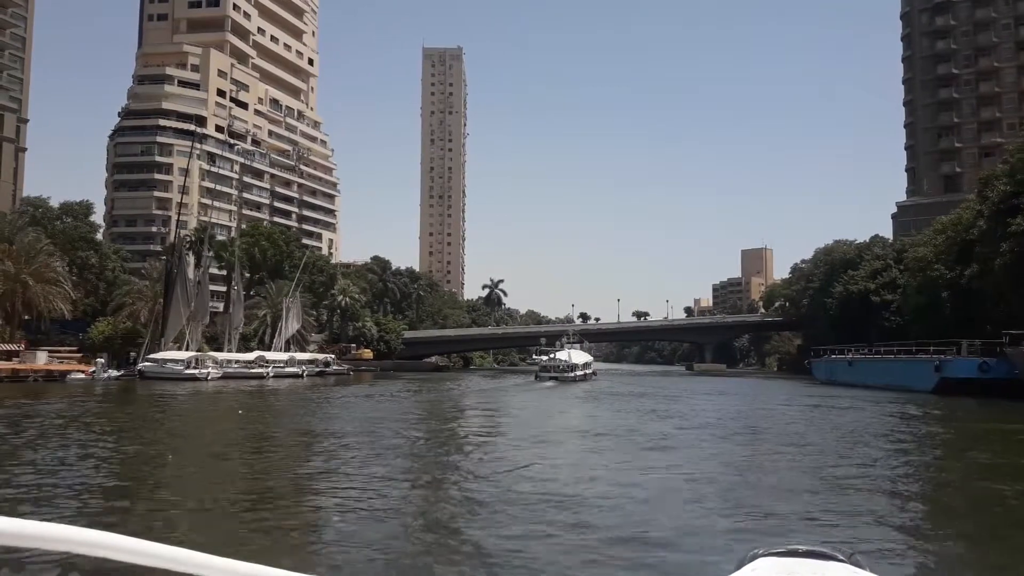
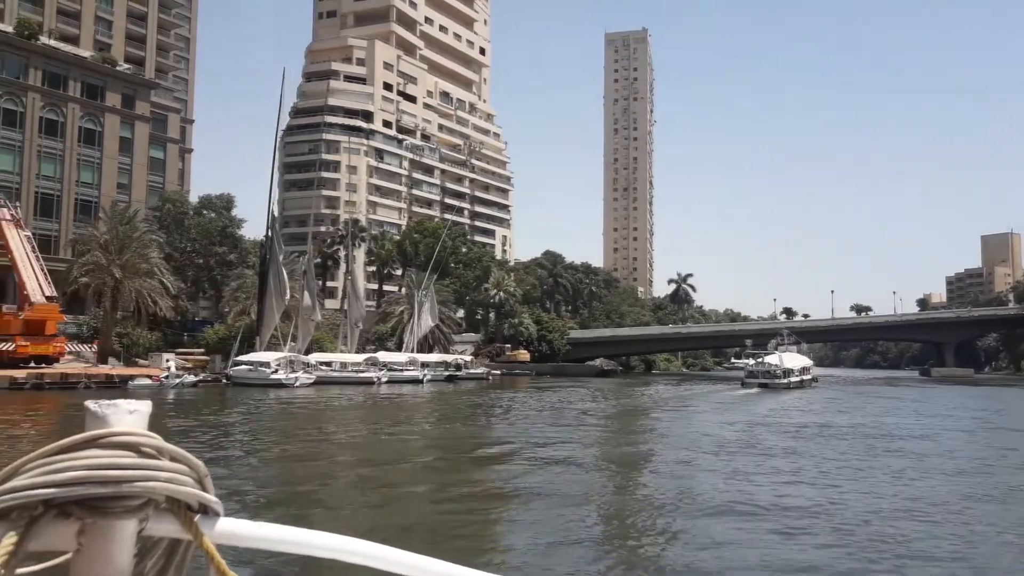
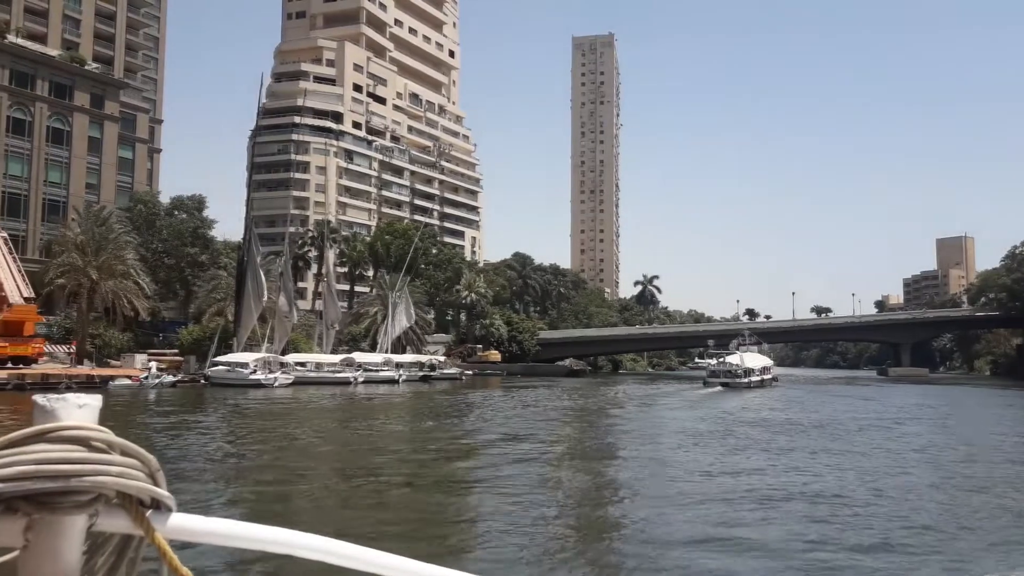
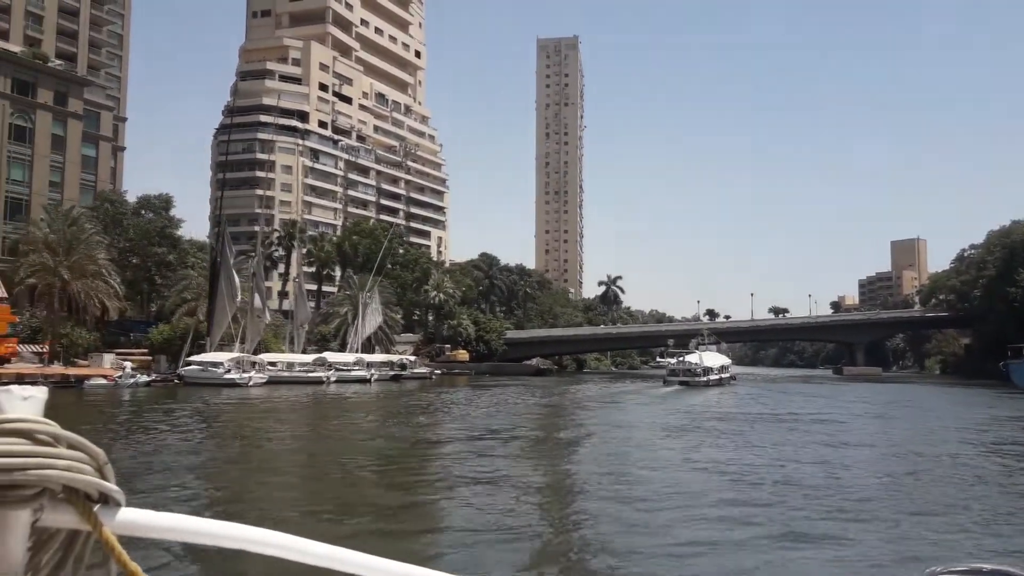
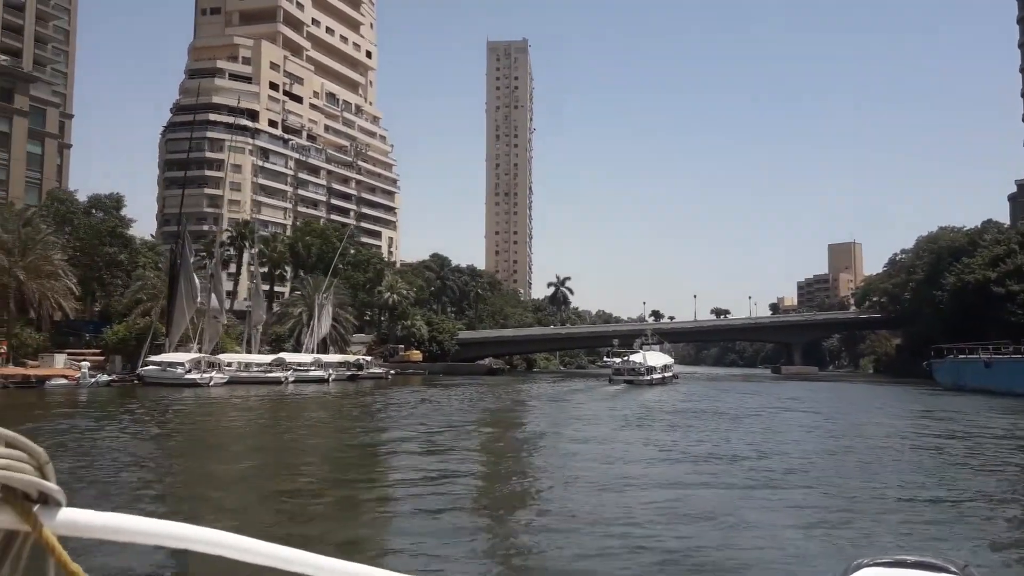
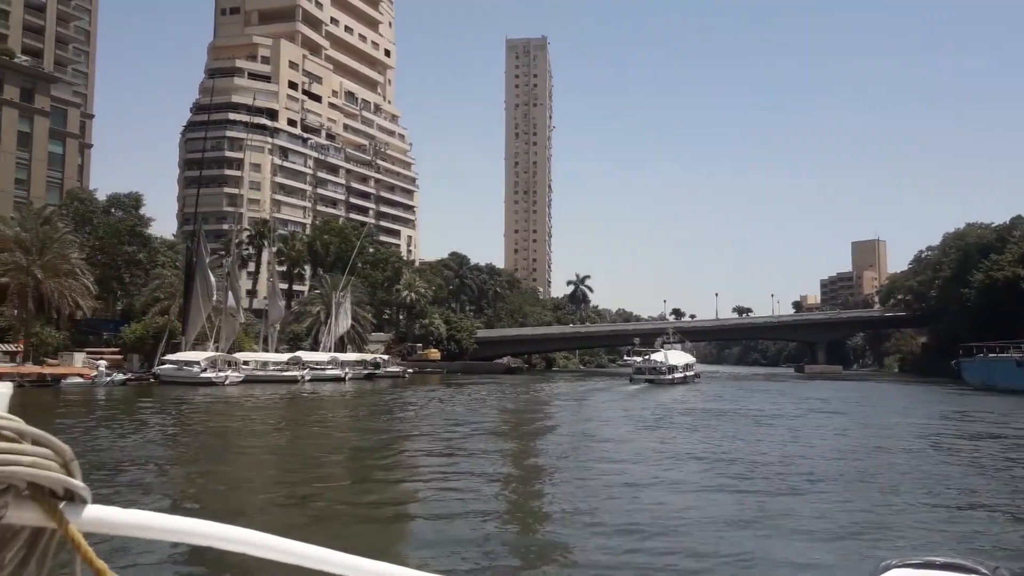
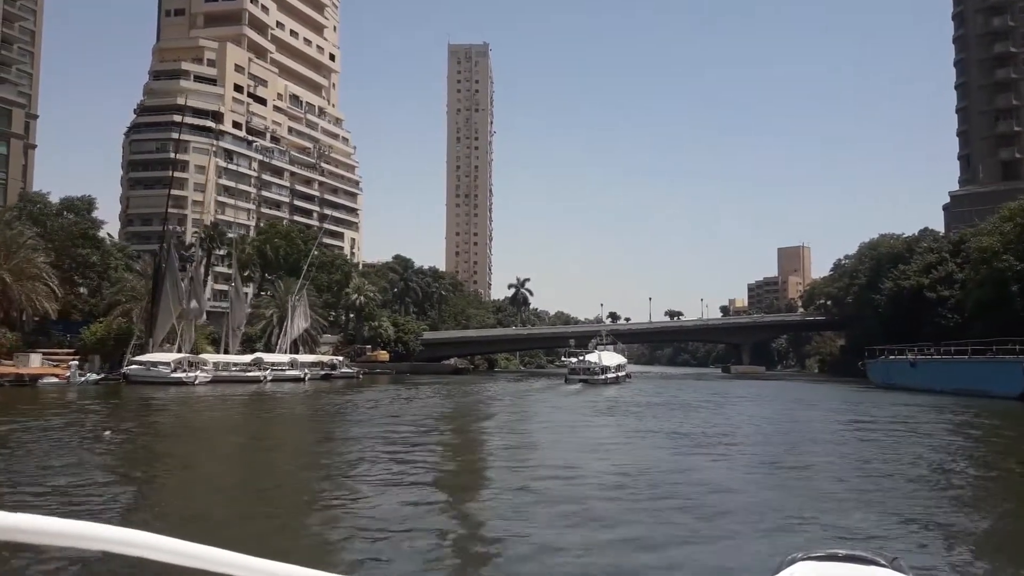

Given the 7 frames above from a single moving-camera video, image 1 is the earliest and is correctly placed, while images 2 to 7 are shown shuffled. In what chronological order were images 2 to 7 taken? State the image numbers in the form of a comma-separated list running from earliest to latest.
7, 5, 6, 4, 3, 2
